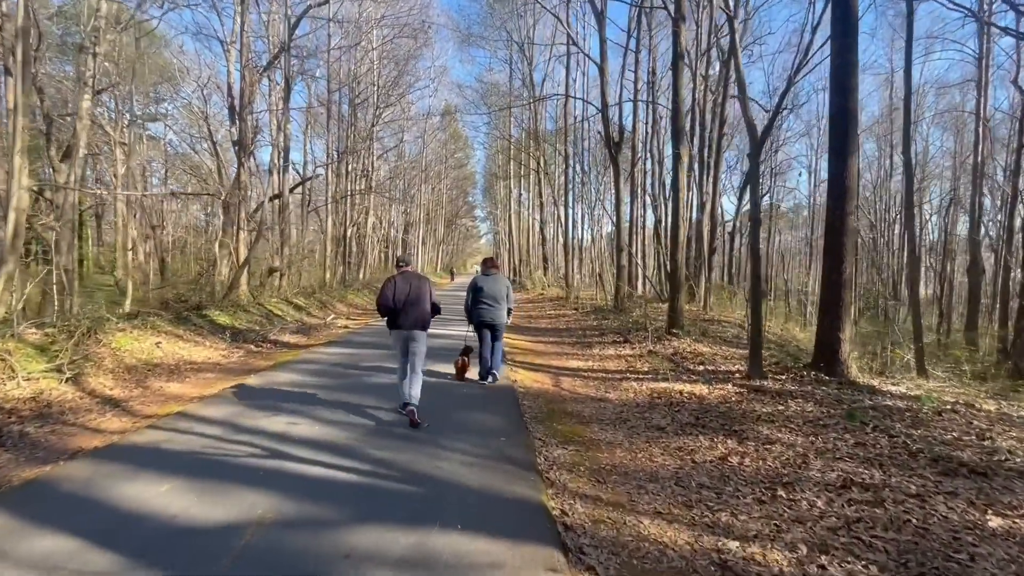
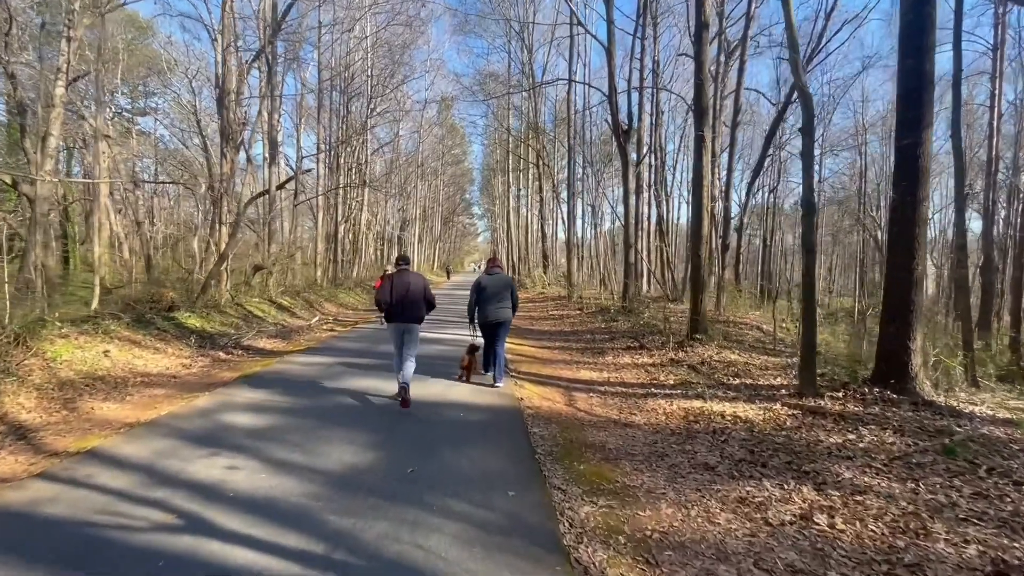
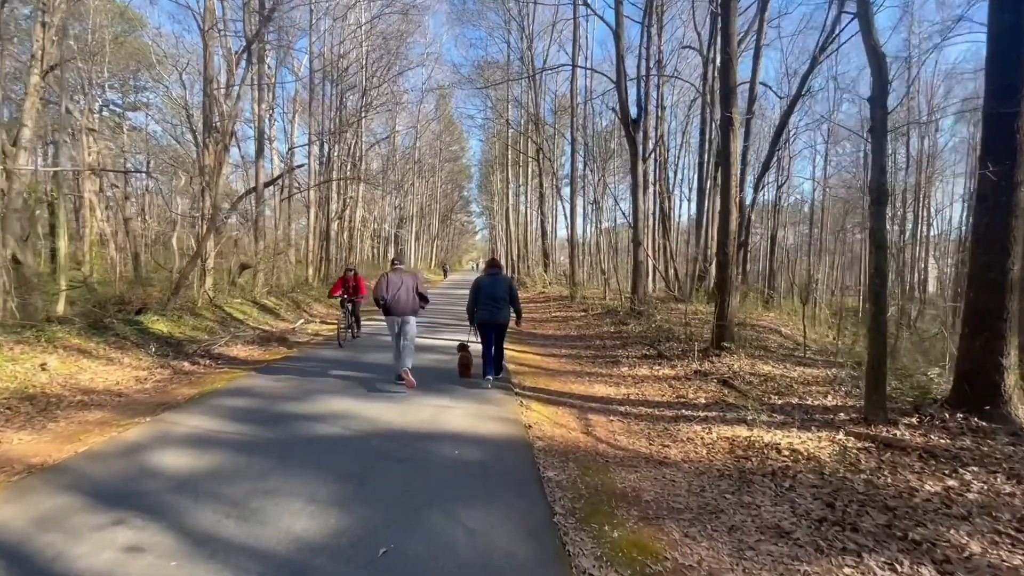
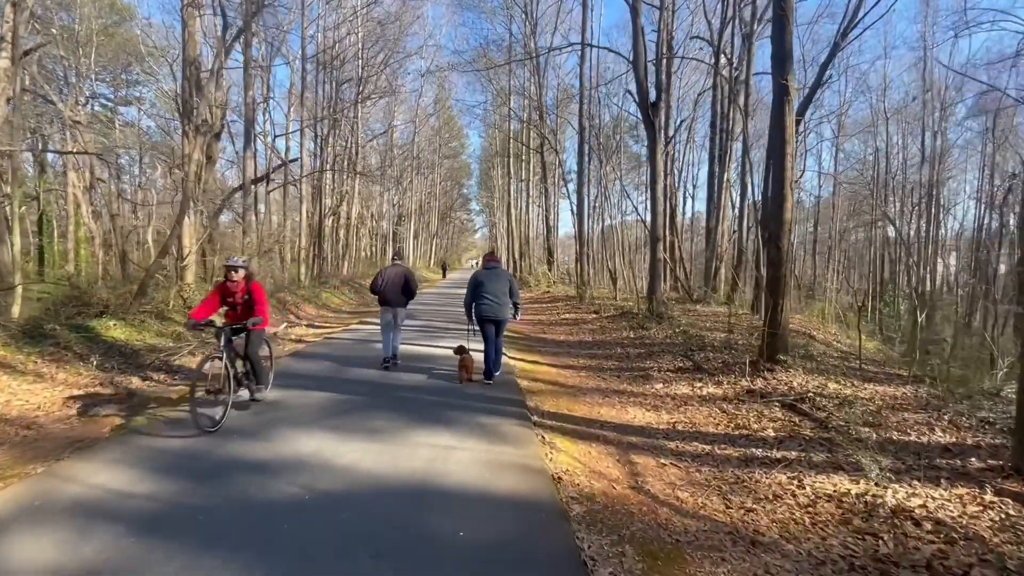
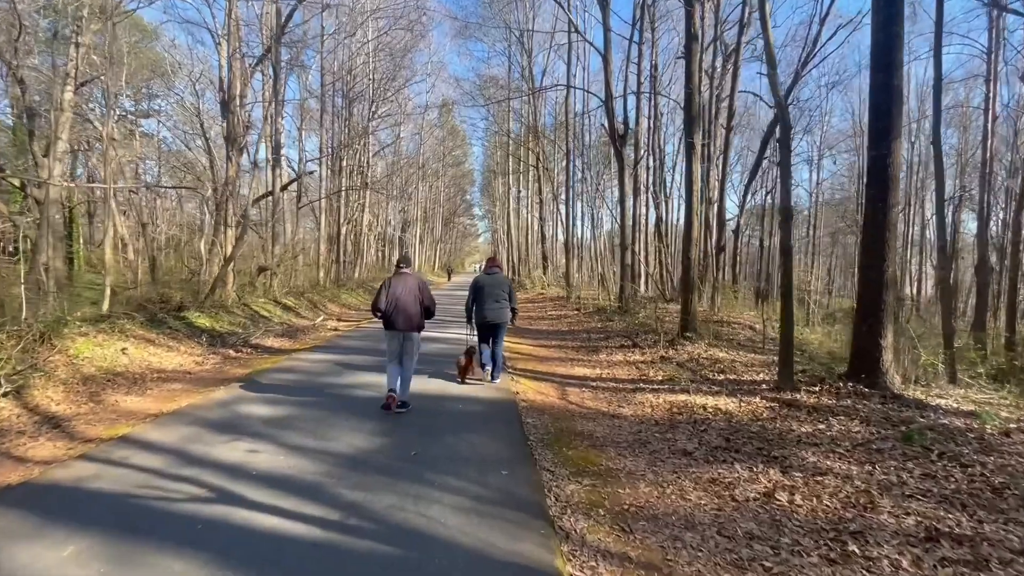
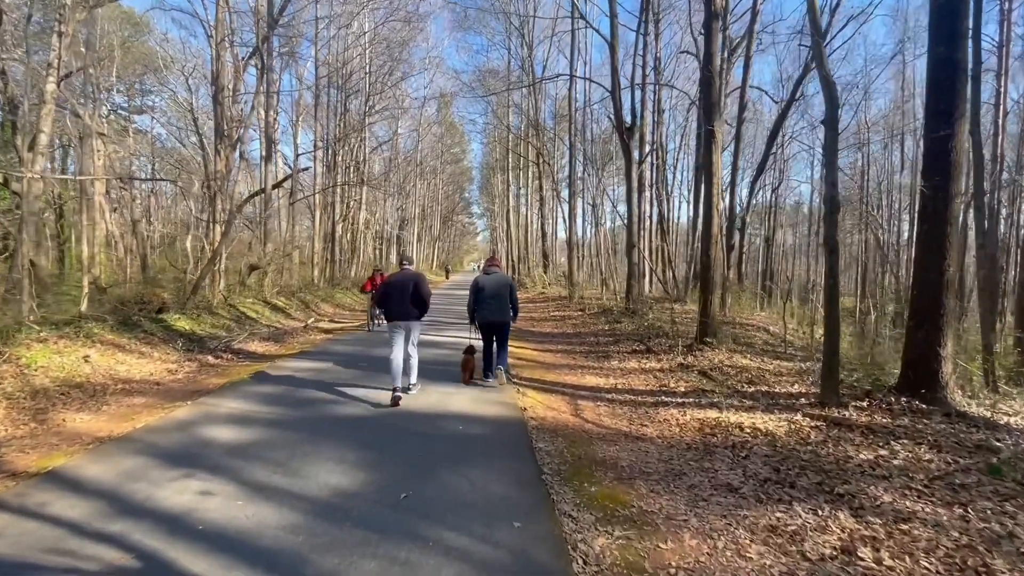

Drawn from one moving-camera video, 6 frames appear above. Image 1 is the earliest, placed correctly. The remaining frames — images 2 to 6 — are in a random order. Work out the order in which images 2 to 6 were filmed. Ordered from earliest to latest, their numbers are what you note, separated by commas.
5, 2, 6, 3, 4
